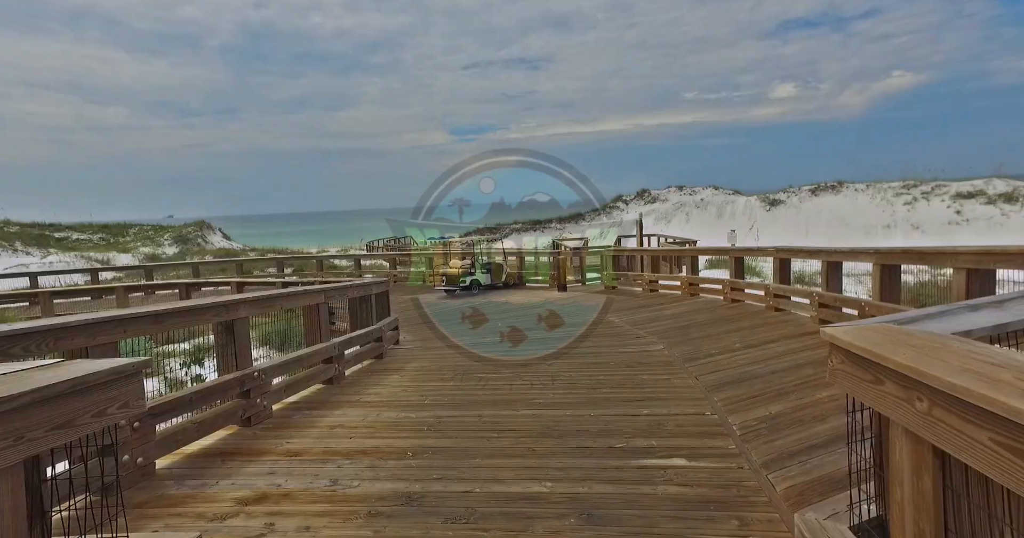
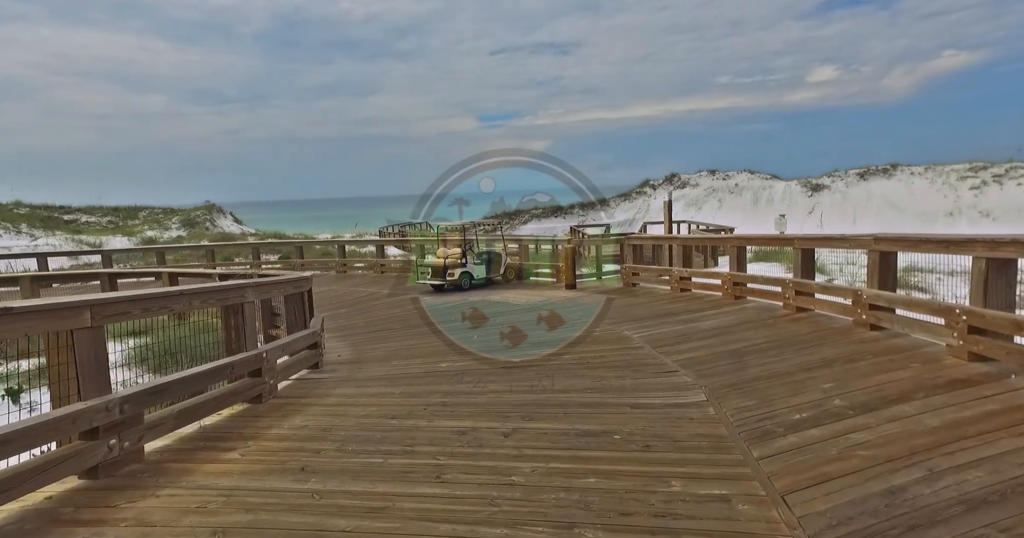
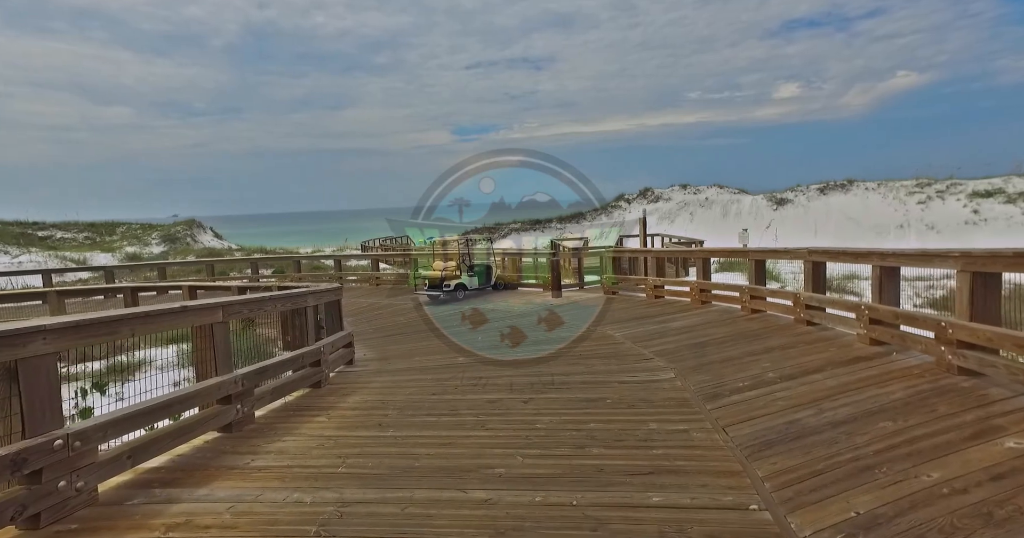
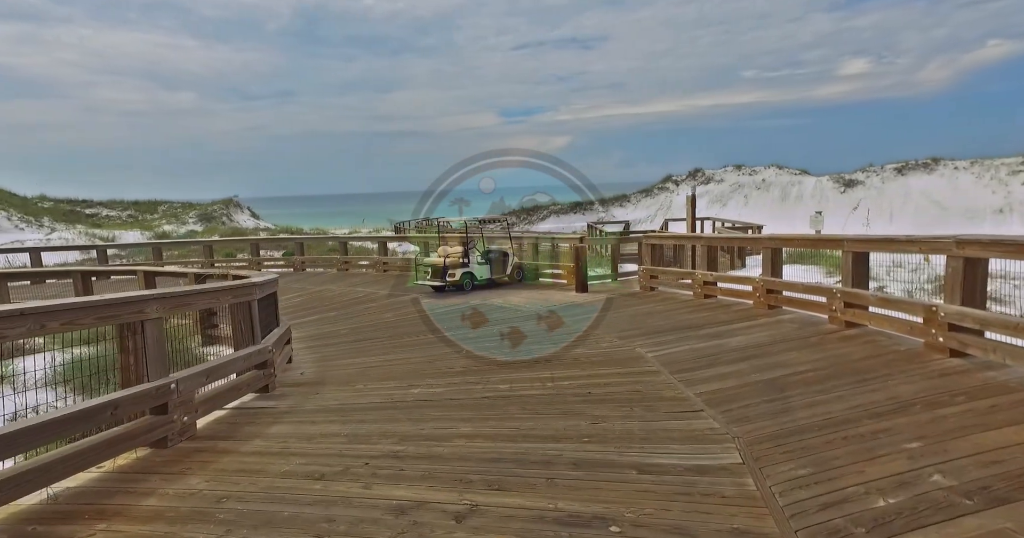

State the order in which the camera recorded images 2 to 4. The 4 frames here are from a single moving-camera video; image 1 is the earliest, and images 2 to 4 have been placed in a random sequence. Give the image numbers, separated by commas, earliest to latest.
3, 2, 4
